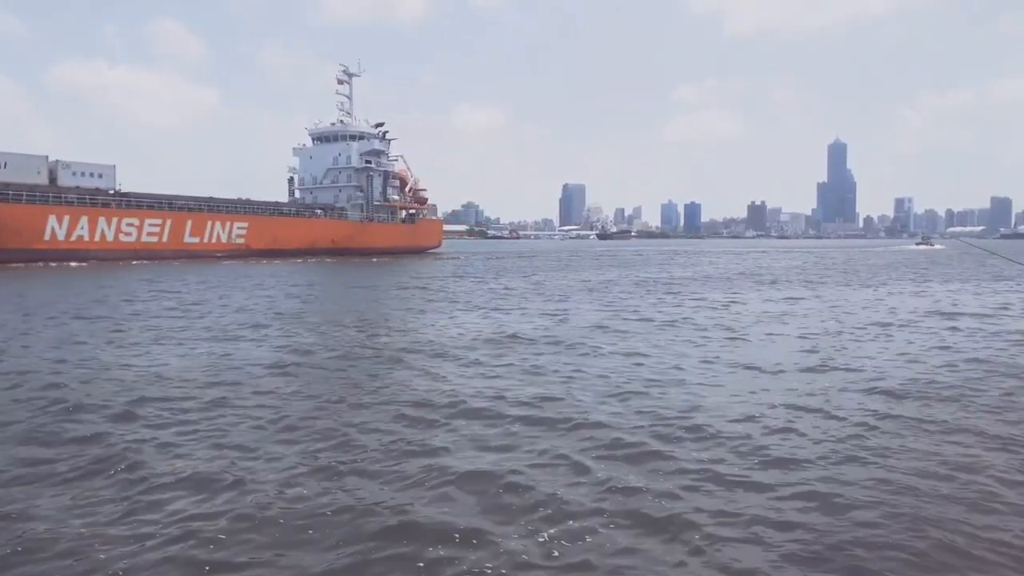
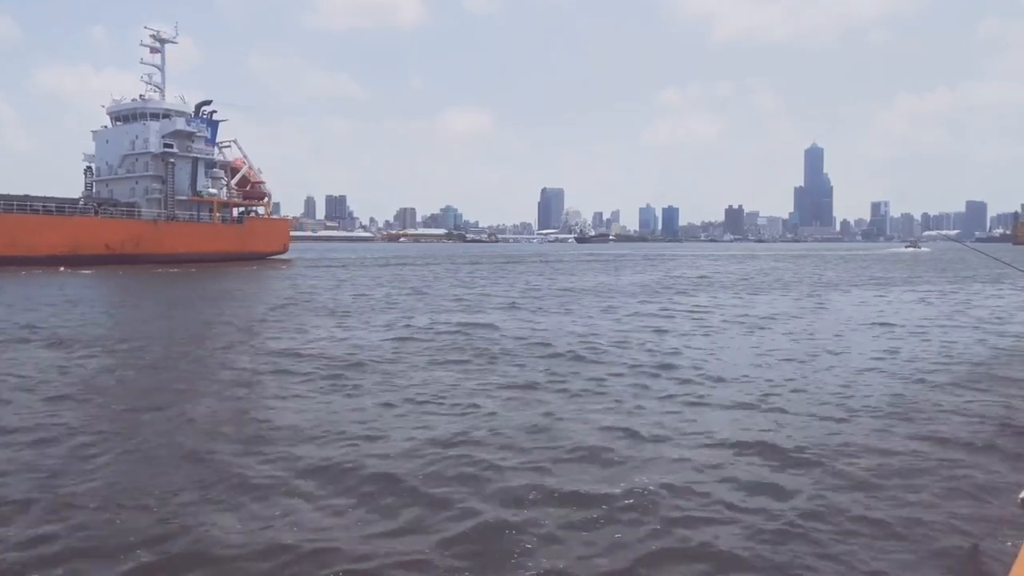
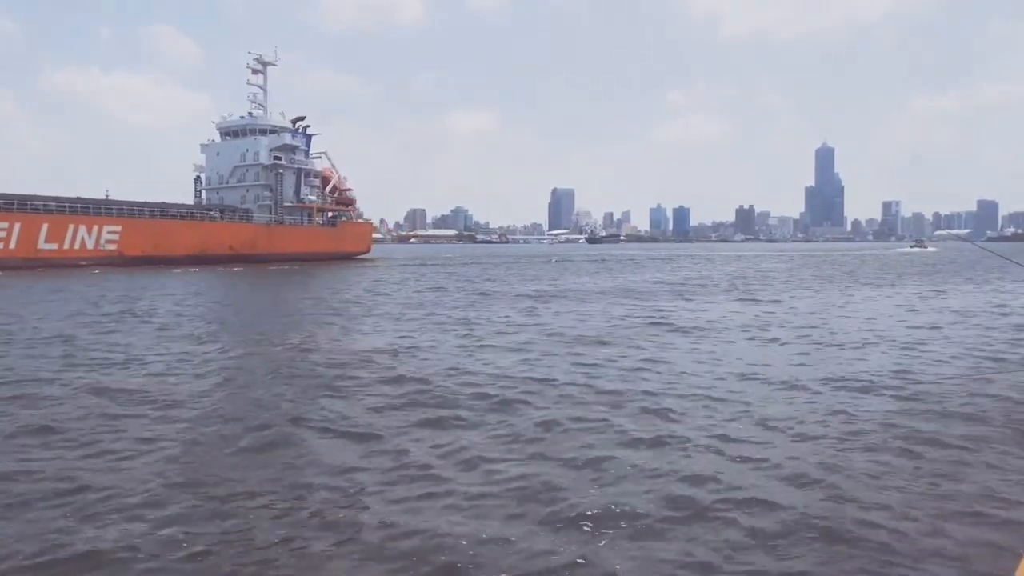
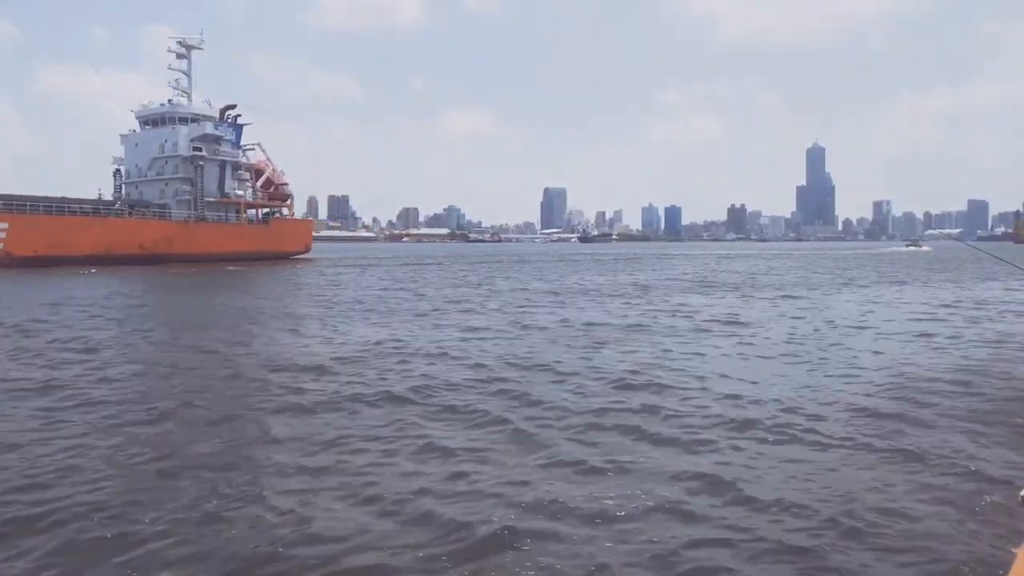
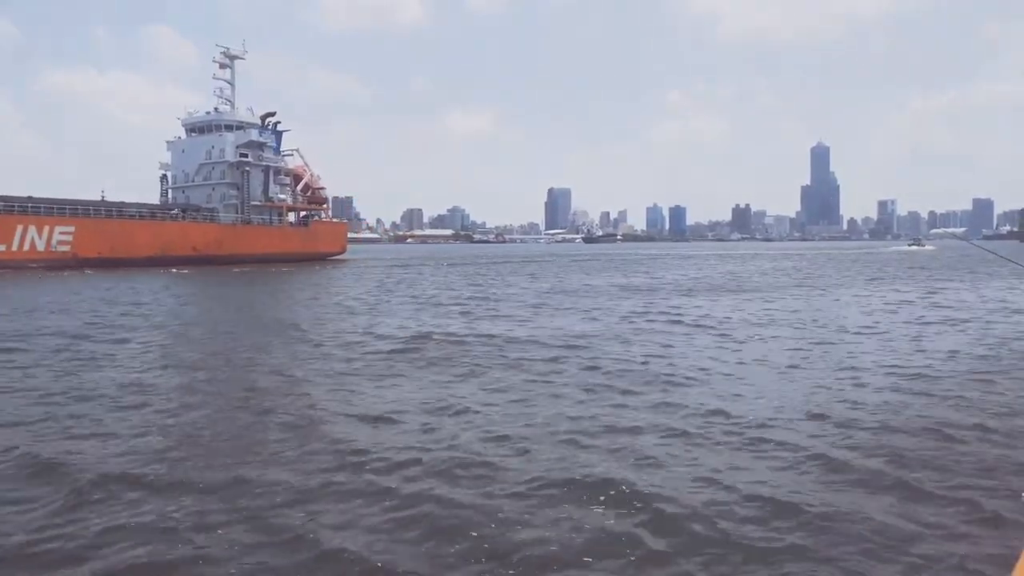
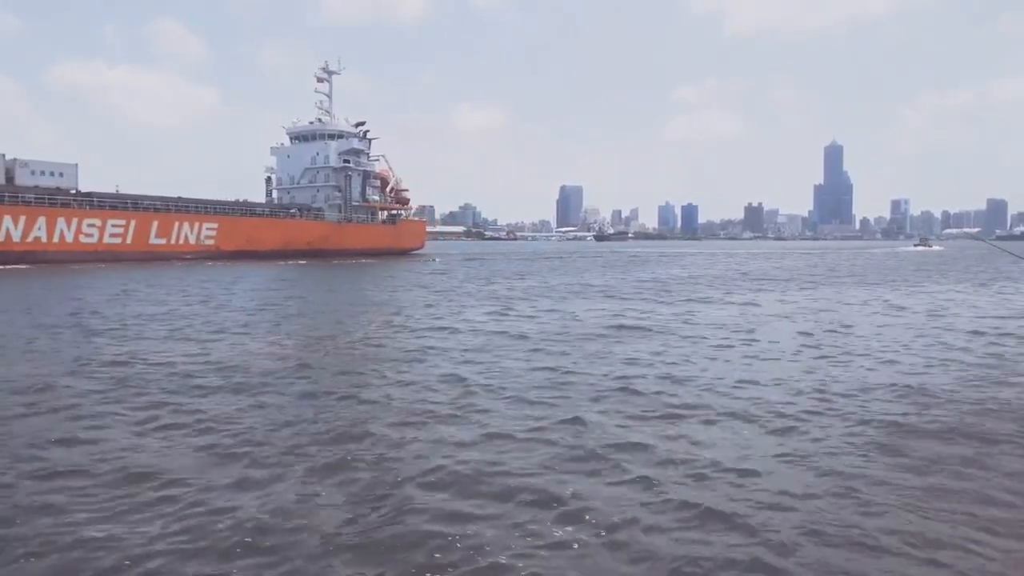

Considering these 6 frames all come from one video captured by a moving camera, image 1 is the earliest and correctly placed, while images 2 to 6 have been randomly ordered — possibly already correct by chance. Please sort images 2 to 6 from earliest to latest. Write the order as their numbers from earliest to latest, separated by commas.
6, 3, 5, 4, 2
